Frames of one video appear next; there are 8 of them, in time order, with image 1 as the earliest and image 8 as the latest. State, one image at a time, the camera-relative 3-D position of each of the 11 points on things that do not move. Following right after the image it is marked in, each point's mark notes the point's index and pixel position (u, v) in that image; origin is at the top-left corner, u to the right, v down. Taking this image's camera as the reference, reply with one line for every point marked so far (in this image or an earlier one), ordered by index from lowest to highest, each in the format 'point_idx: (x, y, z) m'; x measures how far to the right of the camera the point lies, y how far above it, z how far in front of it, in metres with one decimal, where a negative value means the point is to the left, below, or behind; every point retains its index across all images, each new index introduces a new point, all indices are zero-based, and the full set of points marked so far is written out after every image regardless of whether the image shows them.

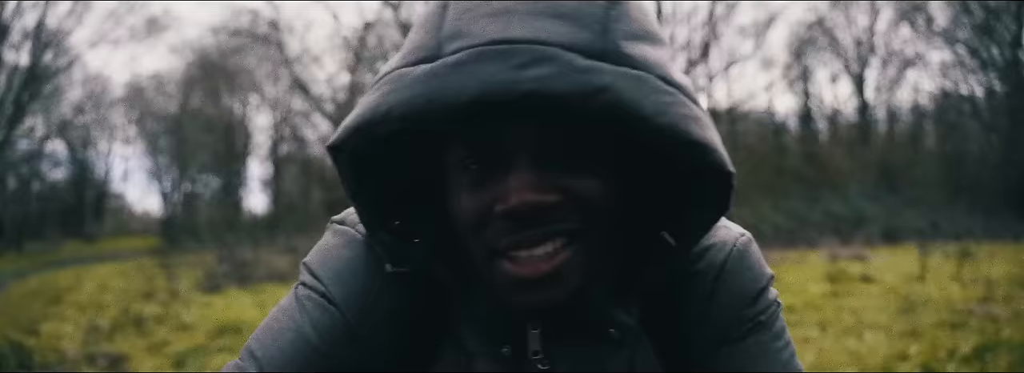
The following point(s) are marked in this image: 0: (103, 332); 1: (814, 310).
0: (-3.9, -1.4, +9.0) m
1: (+3.1, -1.3, +9.5) m
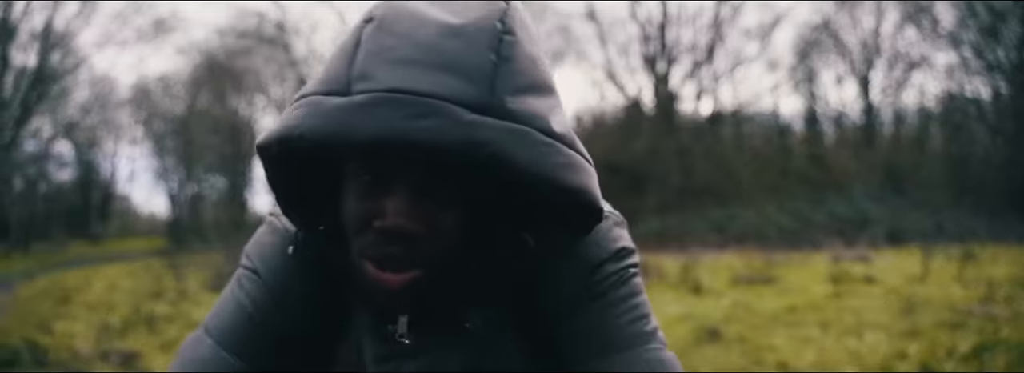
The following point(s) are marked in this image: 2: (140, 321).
0: (-3.9, -1.4, +9.2) m
1: (+3.2, -1.3, +9.6) m
2: (-3.8, -1.4, +9.5) m
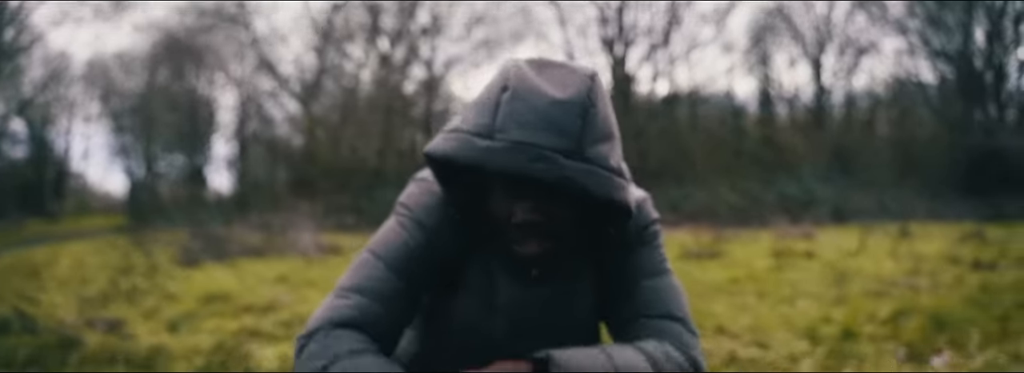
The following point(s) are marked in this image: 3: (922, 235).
0: (-4.3, -1.2, +9.6) m
1: (+2.7, -1.1, +10.3) m
2: (-4.2, -1.1, +9.9) m
3: (+5.6, -1.0, +13.4) m
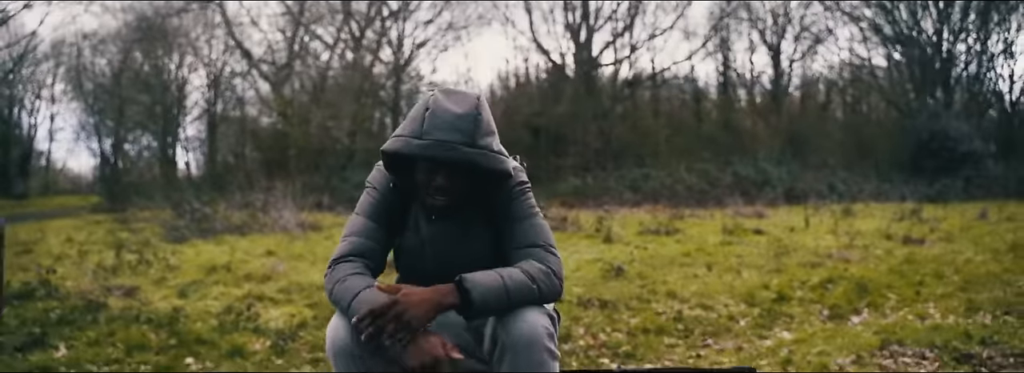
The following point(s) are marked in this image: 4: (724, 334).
0: (-4.6, -0.9, +10.4) m
1: (+2.4, -0.9, +11.4) m
2: (-4.6, -0.9, +10.7) m
3: (+5.2, -0.7, +14.6) m
4: (+1.7, -1.2, +7.3) m
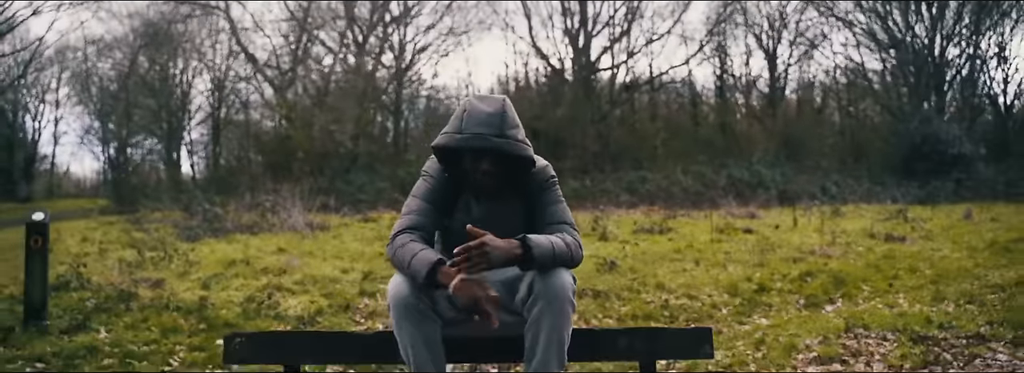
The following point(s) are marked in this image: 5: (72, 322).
0: (-4.6, -0.9, +11.1) m
1: (+2.4, -0.9, +12.1) m
2: (-4.6, -0.9, +11.4) m
3: (+5.2, -0.7, +15.3) m
4: (+1.7, -1.2, +8.0) m
5: (-3.5, -1.1, +7.5) m
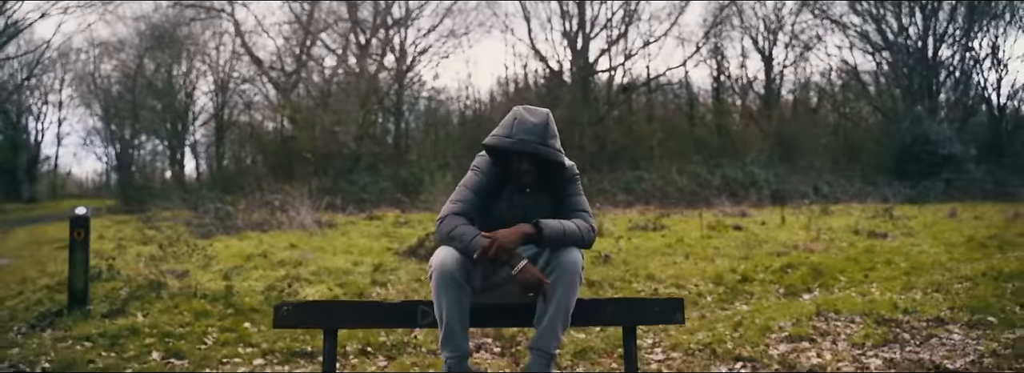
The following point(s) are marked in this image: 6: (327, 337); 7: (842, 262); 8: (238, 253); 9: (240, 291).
0: (-4.6, -0.9, +11.8) m
1: (+2.4, -0.8, +12.7) m
2: (-4.6, -0.9, +12.1) m
3: (+5.2, -0.7, +15.9) m
4: (+1.7, -1.1, +8.7) m
5: (-3.5, -1.1, +8.1) m
6: (-0.9, -0.7, +4.3) m
7: (+4.1, -0.9, +11.5) m
8: (-3.7, -0.9, +12.3) m
9: (-2.7, -1.0, +9.0) m
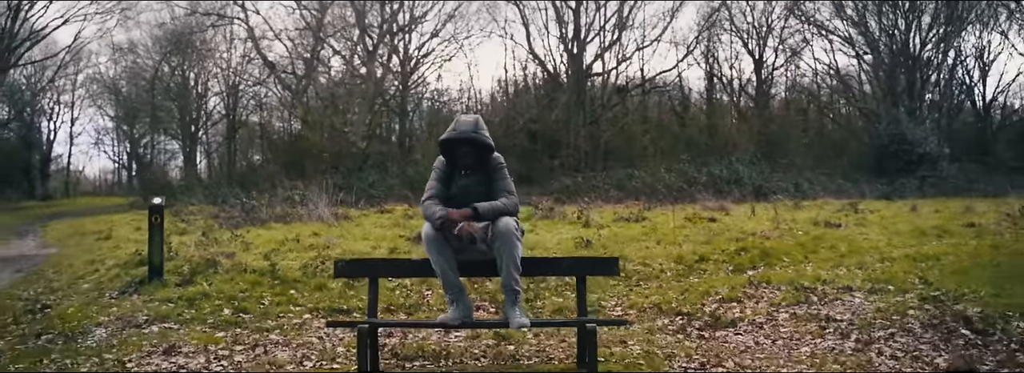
0: (-4.7, -0.9, +13.7) m
1: (+2.3, -0.8, +14.6) m
2: (-4.6, -0.8, +14.0) m
3: (+5.1, -0.6, +17.8) m
4: (+1.6, -1.1, +10.6) m
5: (-3.6, -1.0, +10.1) m
6: (-0.9, -0.6, +6.2) m
7: (+4.1, -0.9, +13.4) m
8: (-3.7, -0.8, +14.3) m
9: (-2.7, -1.0, +10.9) m
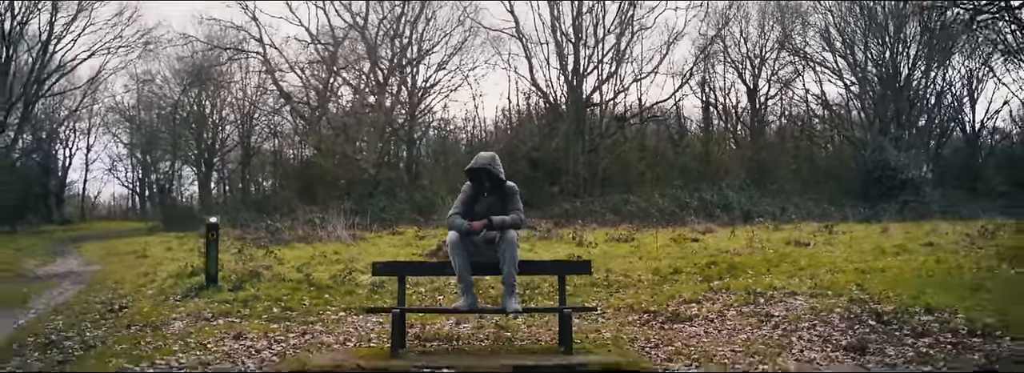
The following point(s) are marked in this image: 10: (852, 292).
0: (-4.7, -1.2, +15.5) m
1: (+2.3, -1.2, +16.5) m
2: (-4.6, -1.2, +15.9) m
3: (+5.2, -1.1, +19.7) m
4: (+1.6, -1.4, +12.4) m
5: (-3.6, -1.3, +11.9) m
6: (-1.0, -0.8, +8.0) m
7: (+4.1, -1.2, +15.3) m
8: (-3.7, -1.2, +16.1) m
9: (-2.7, -1.3, +12.8) m
10: (+4.3, -1.3, +11.5) m
